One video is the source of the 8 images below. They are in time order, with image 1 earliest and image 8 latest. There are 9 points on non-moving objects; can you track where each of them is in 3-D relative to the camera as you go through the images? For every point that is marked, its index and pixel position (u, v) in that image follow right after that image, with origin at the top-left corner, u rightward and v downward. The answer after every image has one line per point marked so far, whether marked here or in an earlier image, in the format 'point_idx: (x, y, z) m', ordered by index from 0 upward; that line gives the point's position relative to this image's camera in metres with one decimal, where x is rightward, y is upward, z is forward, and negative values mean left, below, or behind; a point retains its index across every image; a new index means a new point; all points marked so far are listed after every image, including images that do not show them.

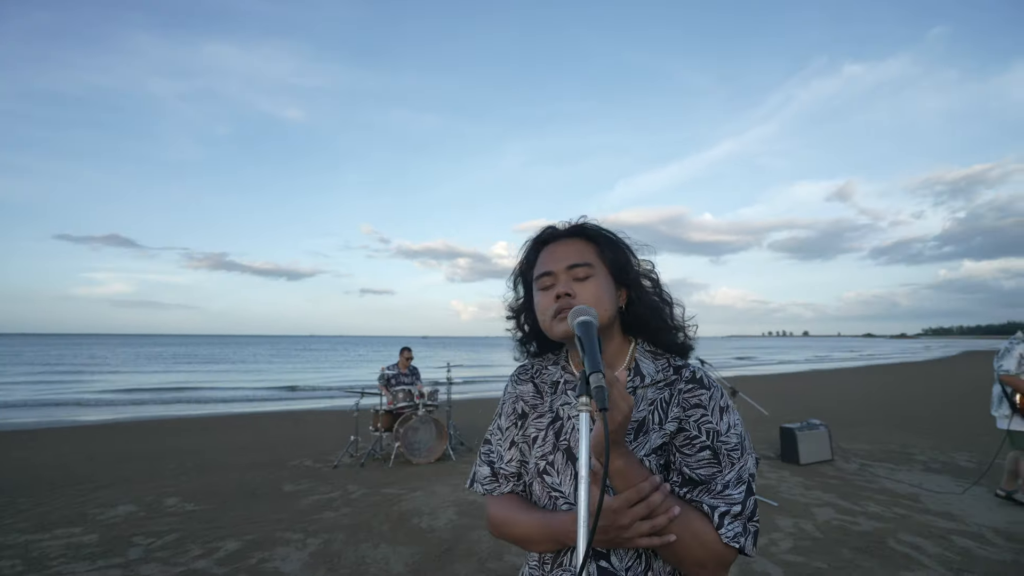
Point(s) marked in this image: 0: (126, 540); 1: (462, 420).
0: (-3.7, -2.4, +4.6) m
1: (-1.1, -3.0, +11.0) m
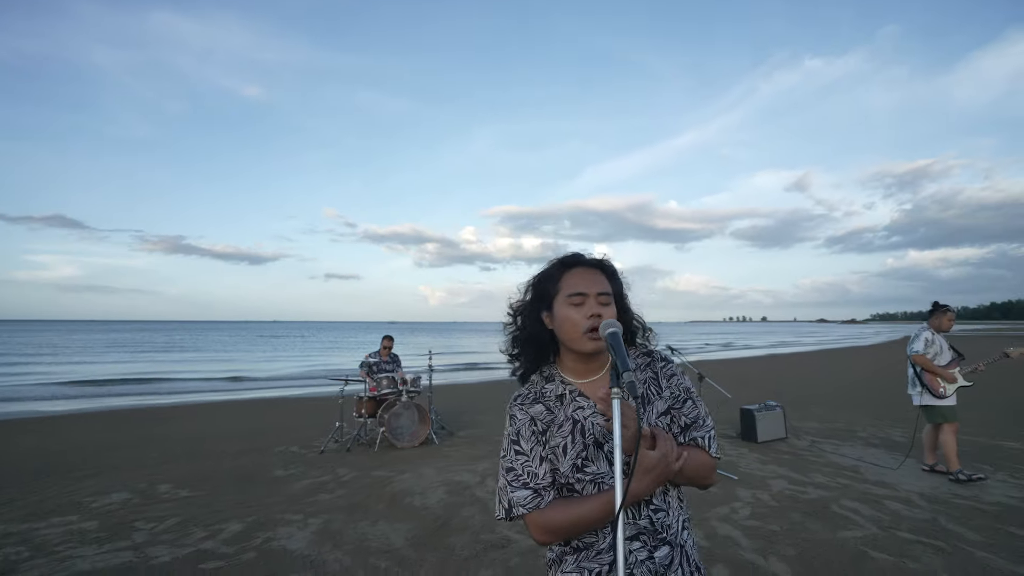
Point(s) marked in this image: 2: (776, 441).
0: (-3.8, -2.3, +4.8) m
1: (-1.7, -2.8, +11.3) m
2: (+4.4, -2.5, +8.1) m
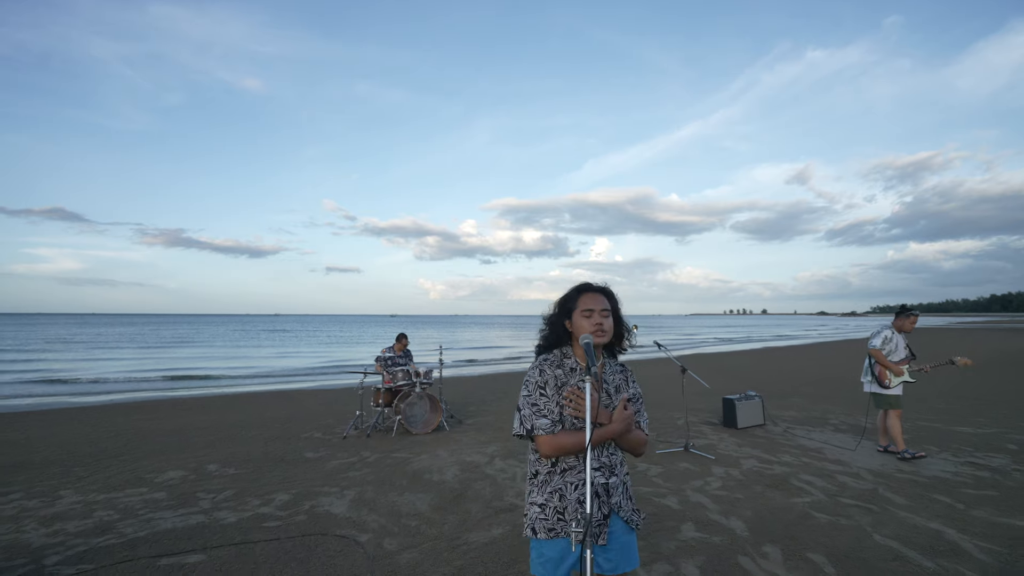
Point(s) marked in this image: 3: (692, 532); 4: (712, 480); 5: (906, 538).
0: (-3.7, -2.4, +5.7) m
1: (-1.6, -2.7, +12.2) m
2: (+4.5, -2.6, +8.9) m
3: (+1.7, -2.3, +4.5) m
4: (+2.5, -2.4, +6.0) m
5: (+3.5, -2.2, +4.3) m
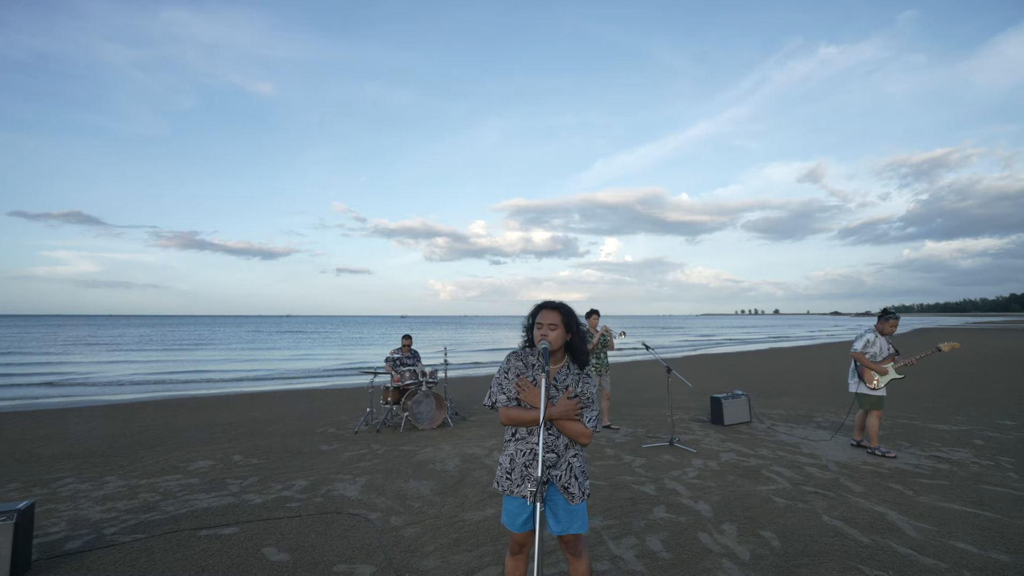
0: (-3.8, -2.5, +6.3) m
1: (-1.5, -2.8, +12.8) m
2: (+4.5, -2.6, +9.5) m
3: (+1.6, -2.3, +5.1) m
4: (+2.4, -2.5, +6.6) m
5: (+3.4, -2.3, +4.9) m
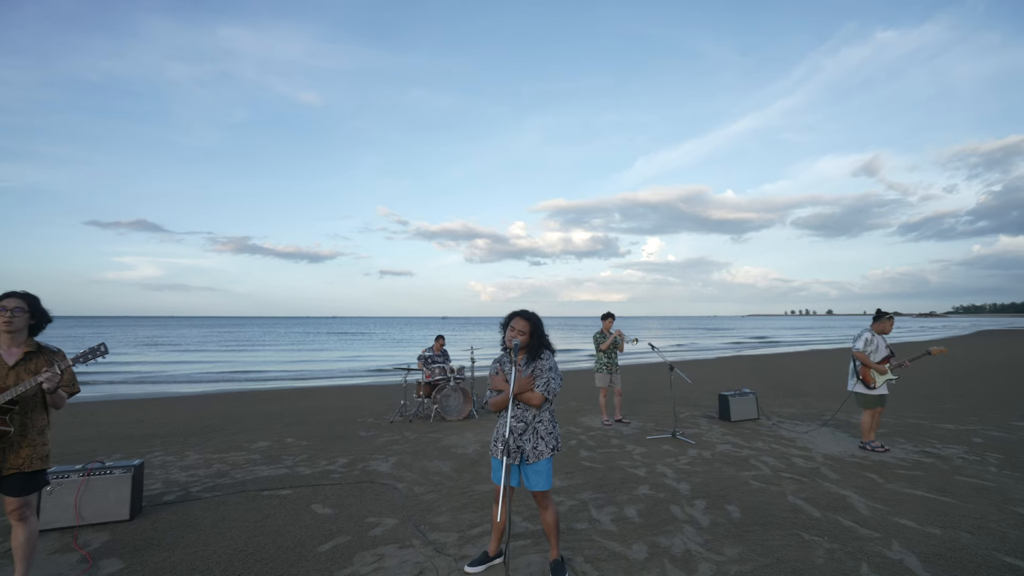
0: (-3.6, -2.6, +7.6) m
1: (-0.9, -3.0, +13.8) m
2: (+4.9, -2.7, +10.0) m
3: (+1.6, -2.4, +5.8) m
4: (+2.6, -2.5, +7.3) m
5: (+3.4, -2.4, +5.5) m
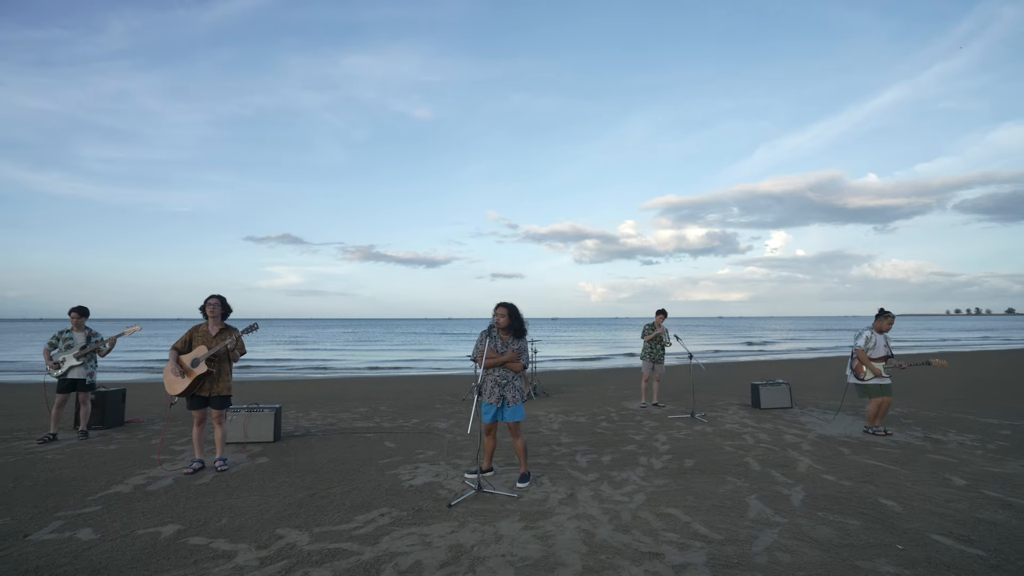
0: (-2.9, -2.7, +10.2) m
1: (+1.1, -3.0, +15.7) m
2: (+5.9, -2.7, +10.7) m
3: (+1.8, -2.4, +7.3) m
4: (+3.1, -2.5, +8.5) m
5: (+3.5, -2.3, +6.6) m
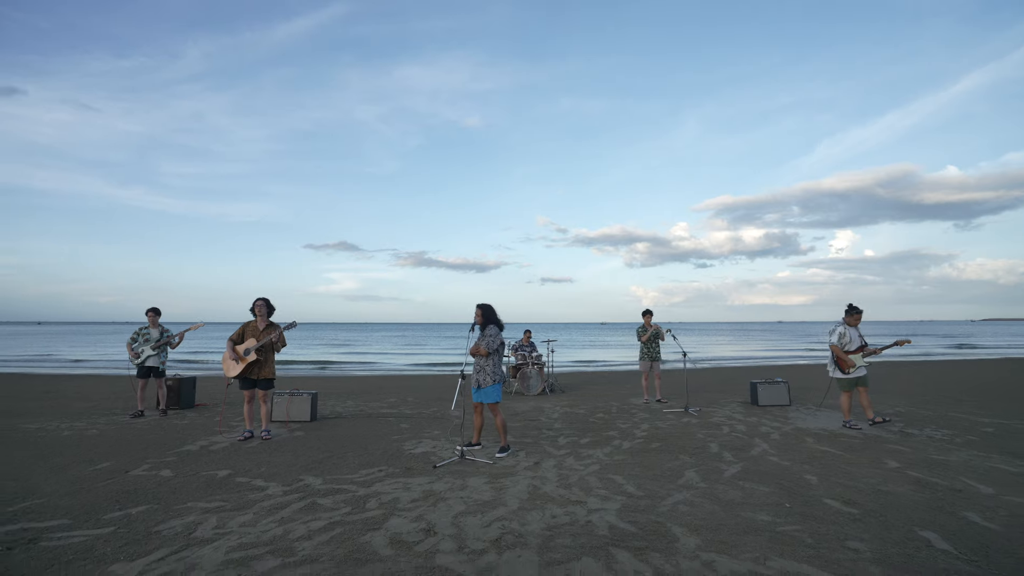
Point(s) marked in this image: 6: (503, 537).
0: (-2.7, -2.8, +11.5) m
1: (+1.9, -3.1, +16.6) m
2: (+6.1, -2.7, +11.2) m
3: (+1.7, -2.5, +8.3) m
4: (+3.1, -2.6, +9.3) m
5: (+3.3, -2.4, +7.4) m
6: (-0.1, -2.1, +4.0) m
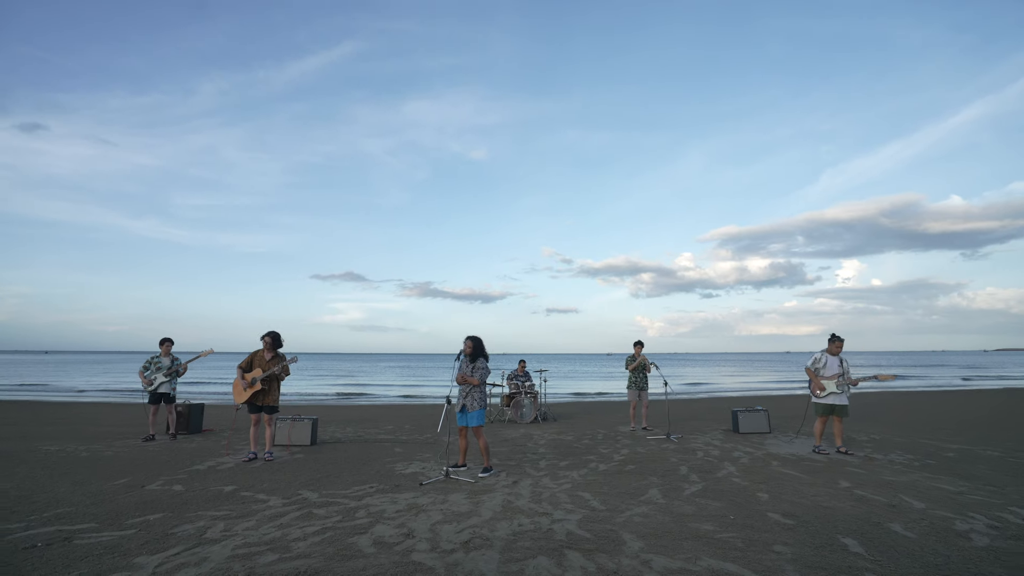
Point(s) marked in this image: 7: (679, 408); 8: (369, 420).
0: (-2.9, -3.6, +12.1) m
1: (+1.7, -4.2, +17.1) m
2: (+5.9, -3.5, +11.6) m
3: (+1.4, -3.1, +8.8) m
4: (+2.8, -3.2, +9.8) m
5: (+3.0, -2.9, +7.9) m
6: (-0.4, -2.4, +4.6) m
7: (+5.3, -3.8, +15.3) m
8: (-4.5, -4.1, +15.2) m
